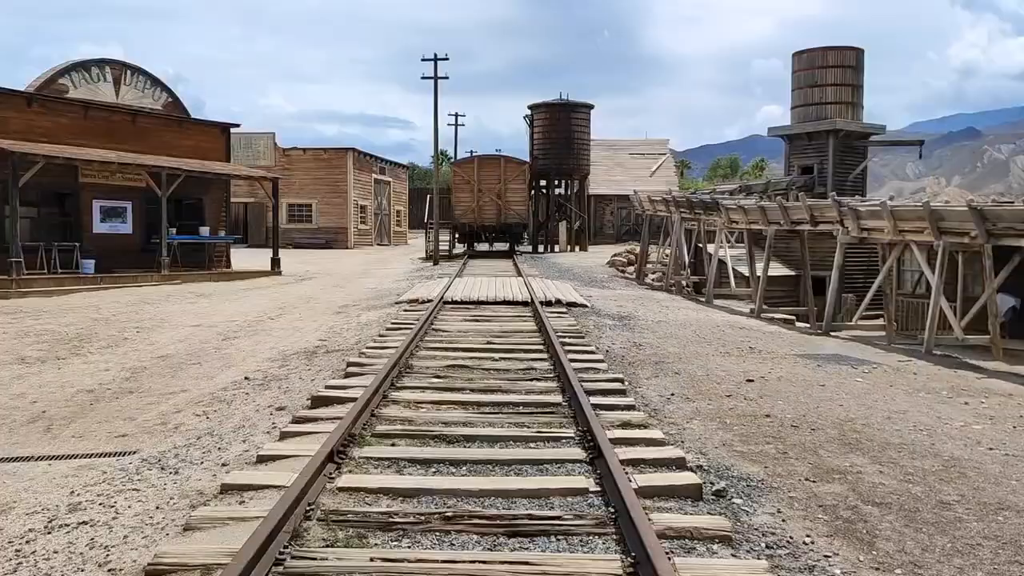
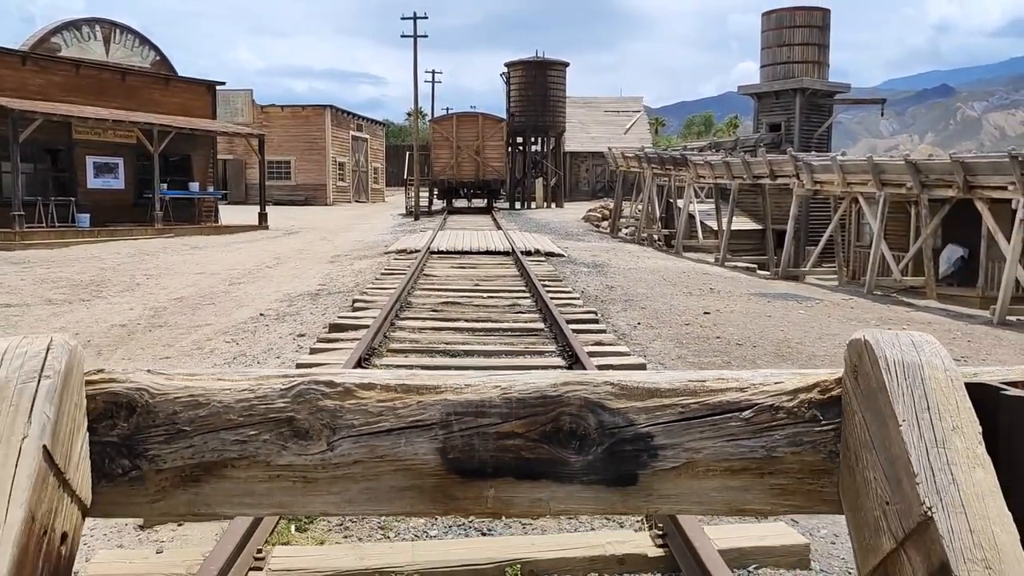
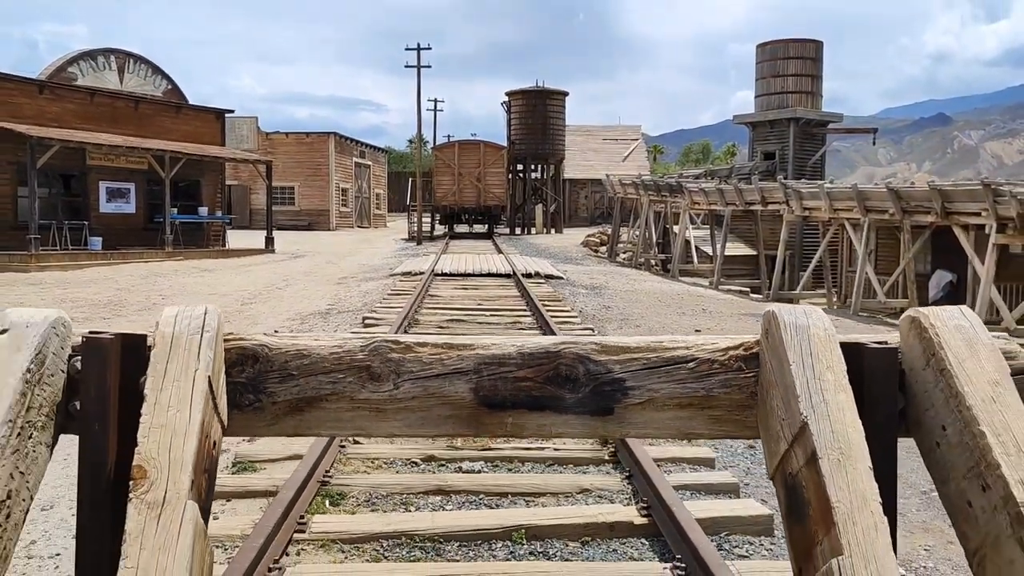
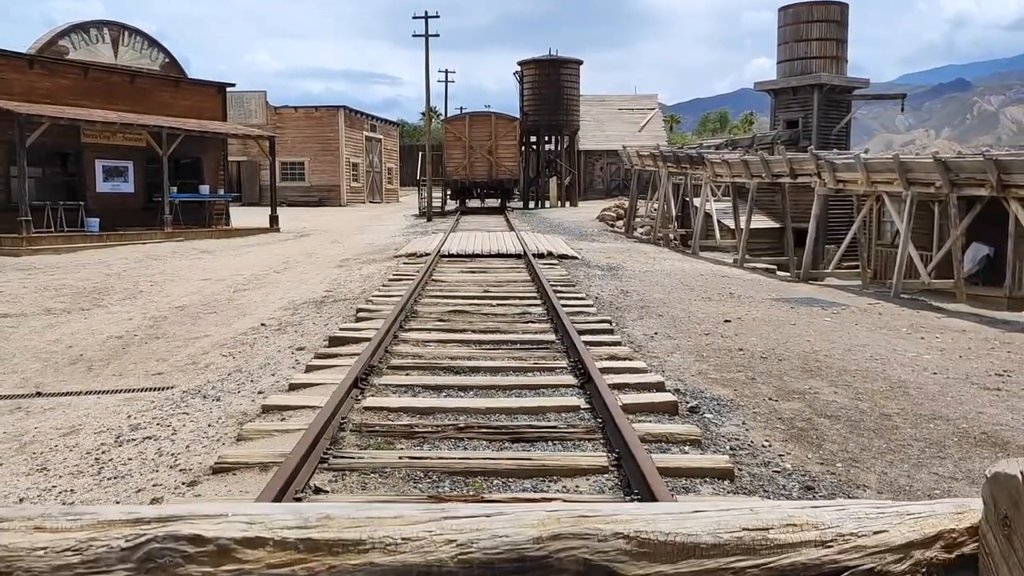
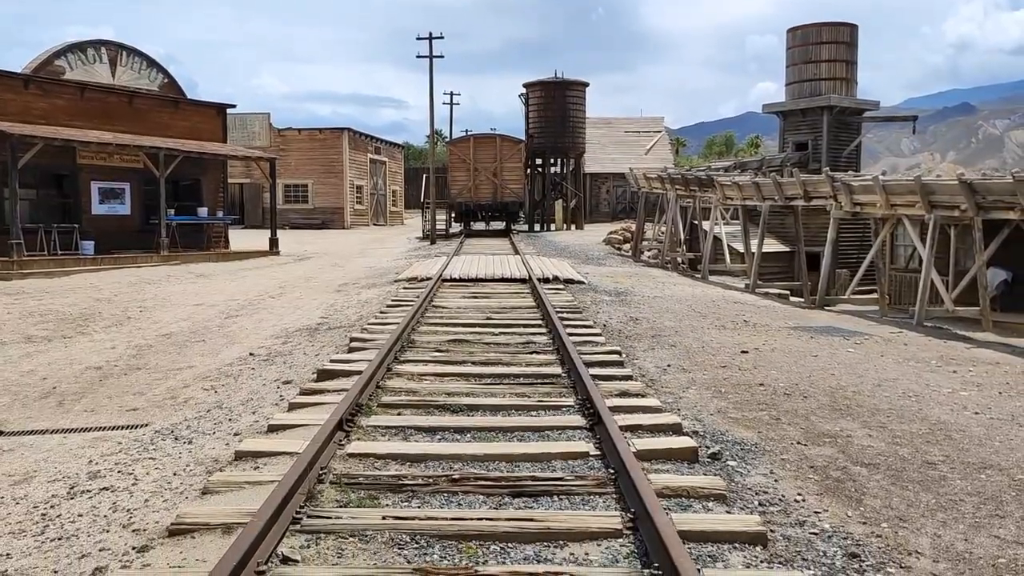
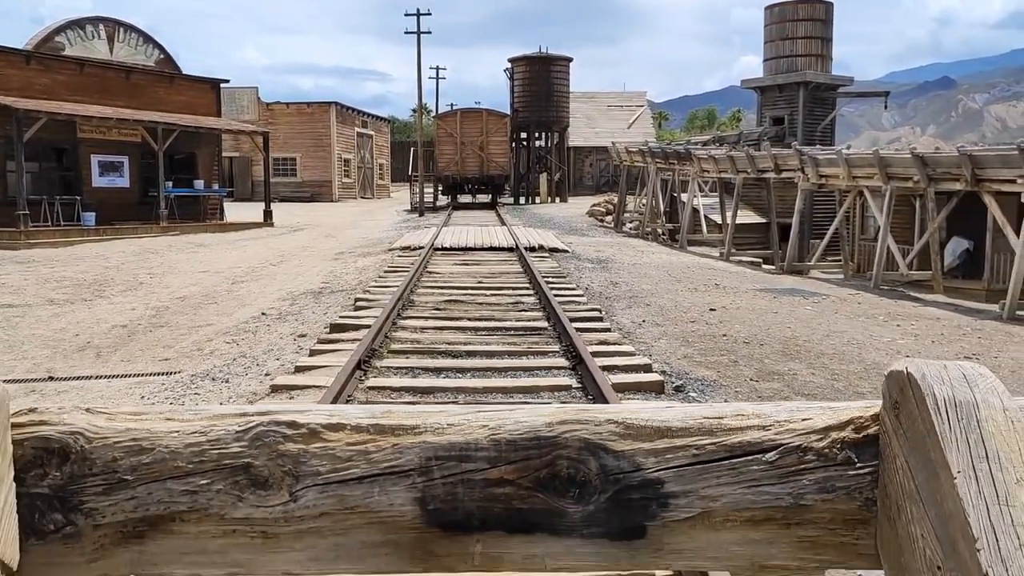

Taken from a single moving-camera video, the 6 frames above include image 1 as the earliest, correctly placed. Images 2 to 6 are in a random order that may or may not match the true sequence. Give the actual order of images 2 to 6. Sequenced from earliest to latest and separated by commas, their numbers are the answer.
5, 4, 6, 2, 3
